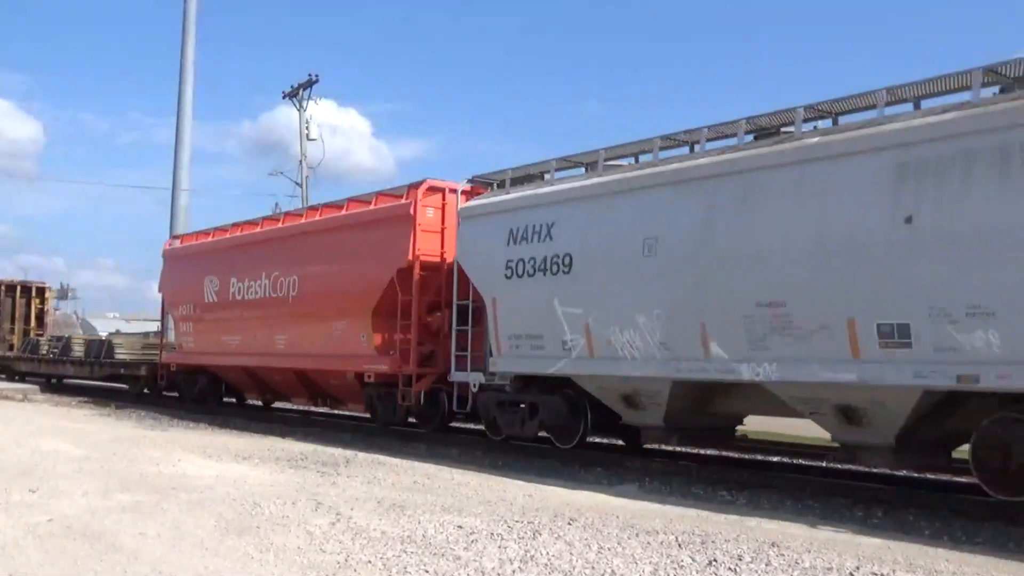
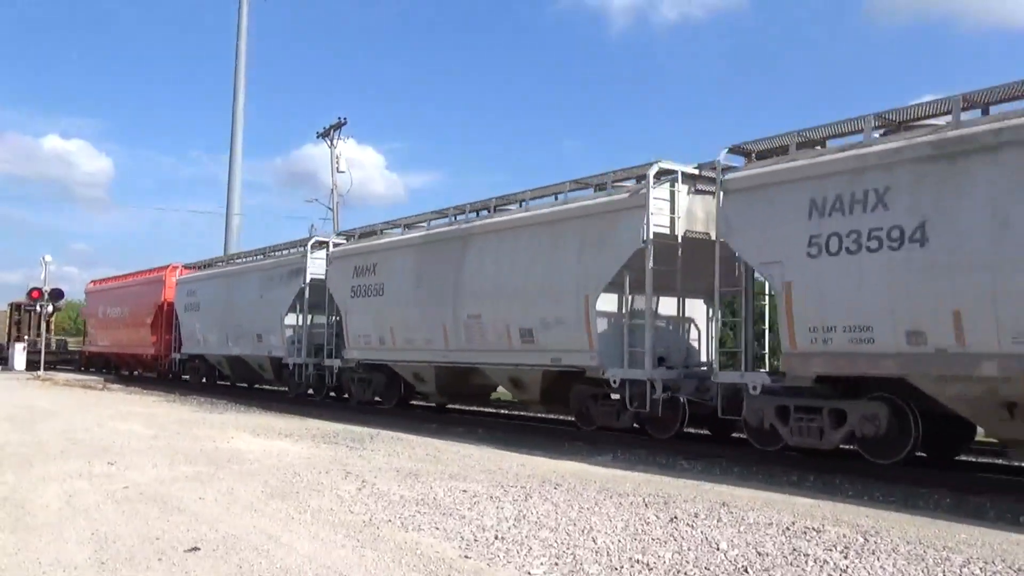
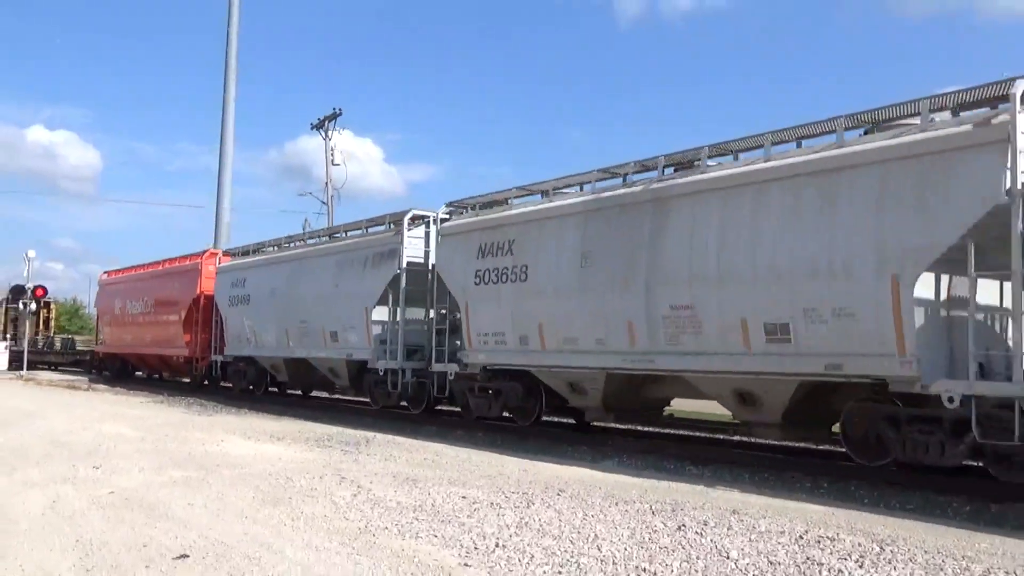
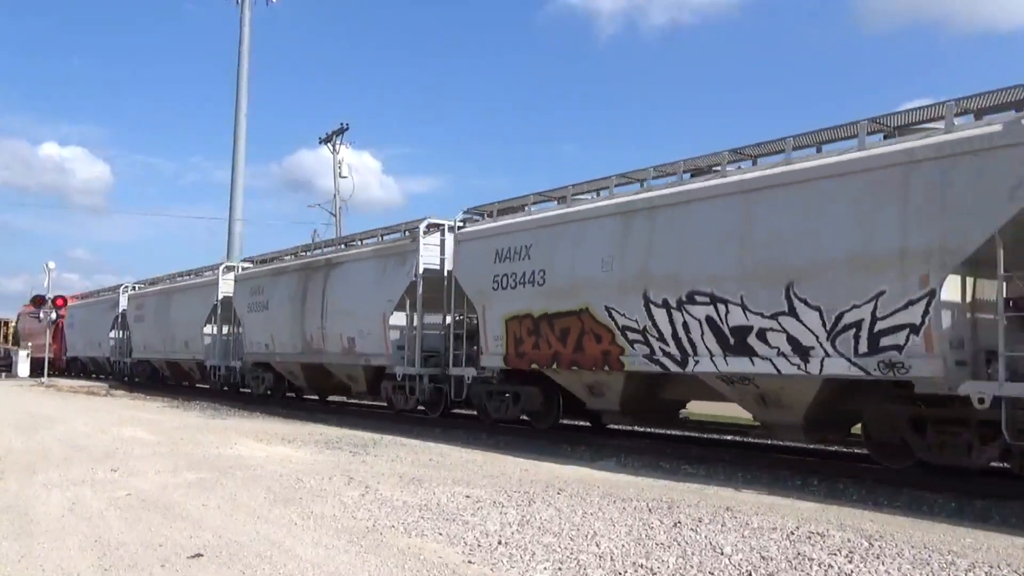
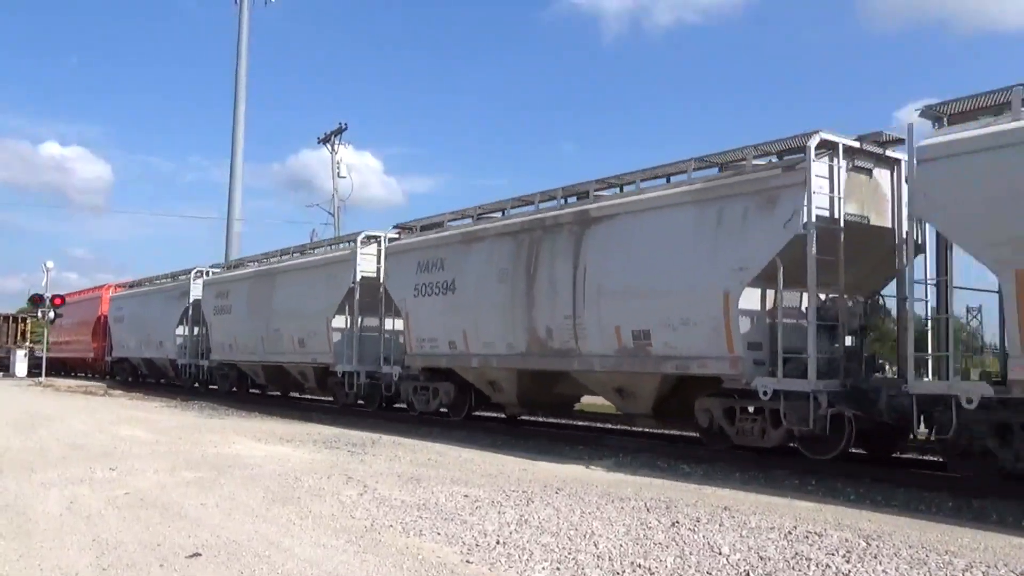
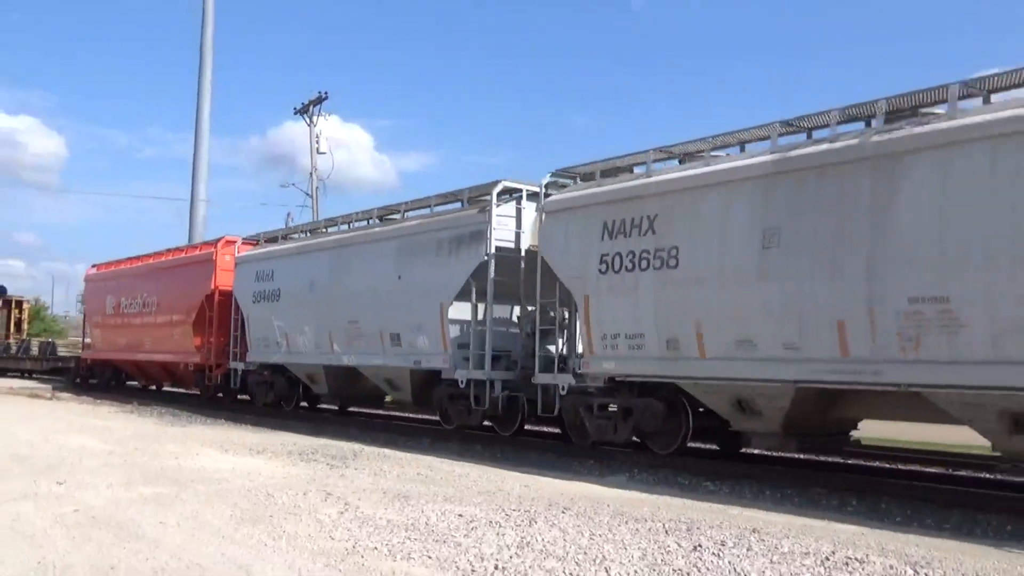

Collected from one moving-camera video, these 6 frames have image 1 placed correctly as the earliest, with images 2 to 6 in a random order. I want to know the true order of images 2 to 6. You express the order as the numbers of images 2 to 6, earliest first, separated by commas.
6, 3, 2, 5, 4
